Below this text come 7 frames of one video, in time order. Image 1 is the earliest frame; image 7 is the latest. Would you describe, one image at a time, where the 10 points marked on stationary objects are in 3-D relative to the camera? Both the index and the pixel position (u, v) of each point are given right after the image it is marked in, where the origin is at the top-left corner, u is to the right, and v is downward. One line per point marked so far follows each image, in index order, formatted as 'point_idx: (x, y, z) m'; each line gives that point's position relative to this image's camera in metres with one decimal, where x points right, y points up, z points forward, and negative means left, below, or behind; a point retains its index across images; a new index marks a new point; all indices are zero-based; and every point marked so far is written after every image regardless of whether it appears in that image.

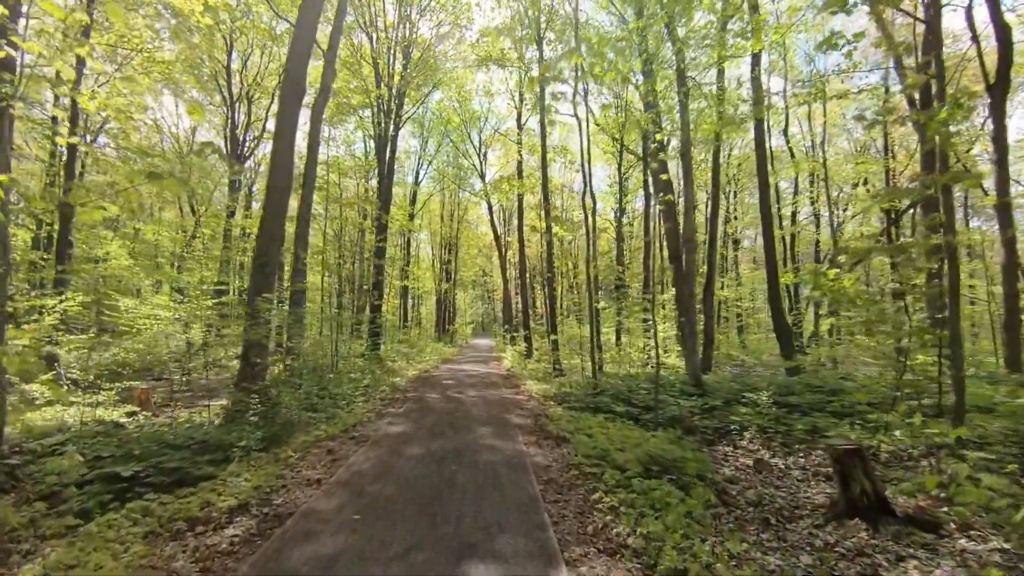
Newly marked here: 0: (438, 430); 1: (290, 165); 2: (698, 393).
0: (-0.8, -1.6, +6.0) m
1: (-3.5, +1.9, +8.4) m
2: (+2.9, -1.6, +8.3) m
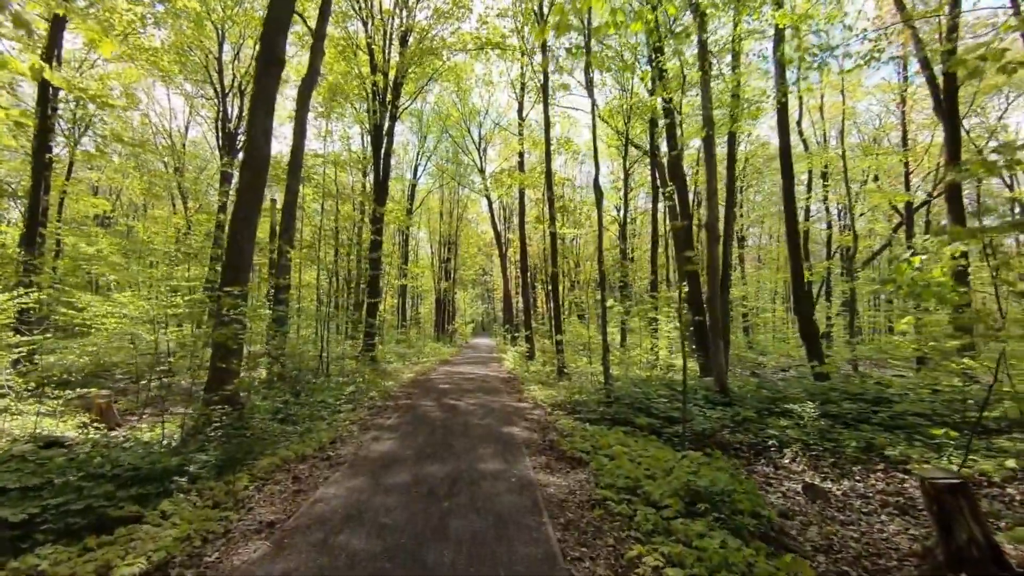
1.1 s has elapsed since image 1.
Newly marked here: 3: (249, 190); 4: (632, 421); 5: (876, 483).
0: (-0.8, -1.5, +5.1) m
1: (-3.4, +2.0, +7.5) m
2: (+2.9, -1.6, +7.4) m
3: (-3.6, +1.3, +7.3) m
4: (+1.4, -1.6, +6.3) m
5: (+3.3, -1.8, +4.9) m
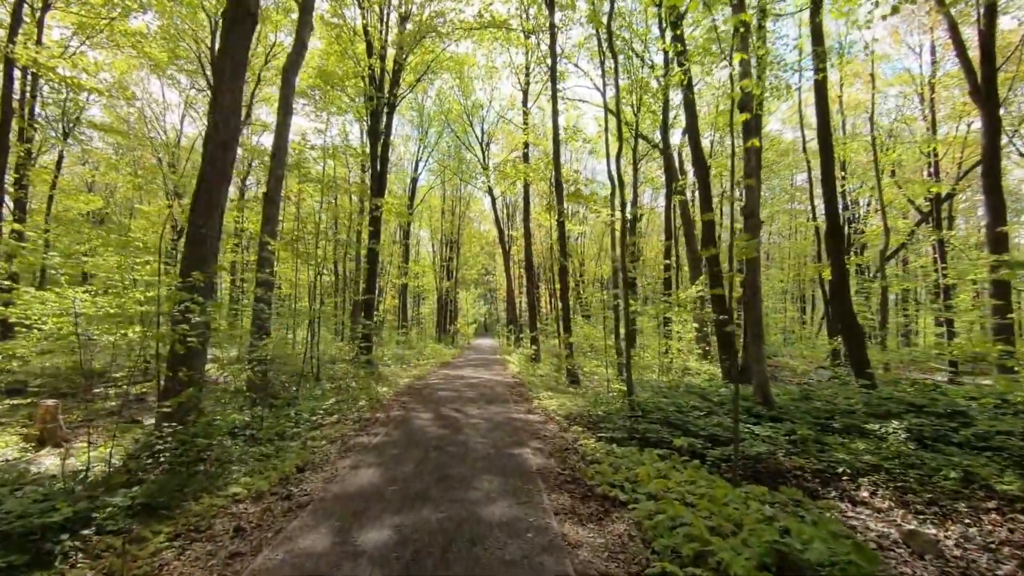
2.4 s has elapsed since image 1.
0: (-0.7, -1.5, +4.0) m
1: (-3.3, +2.1, +6.4) m
2: (+3.0, -1.5, +6.3) m
3: (-3.5, +1.4, +6.3) m
4: (+1.5, -1.5, +5.2) m
5: (+3.4, -1.7, +3.8) m
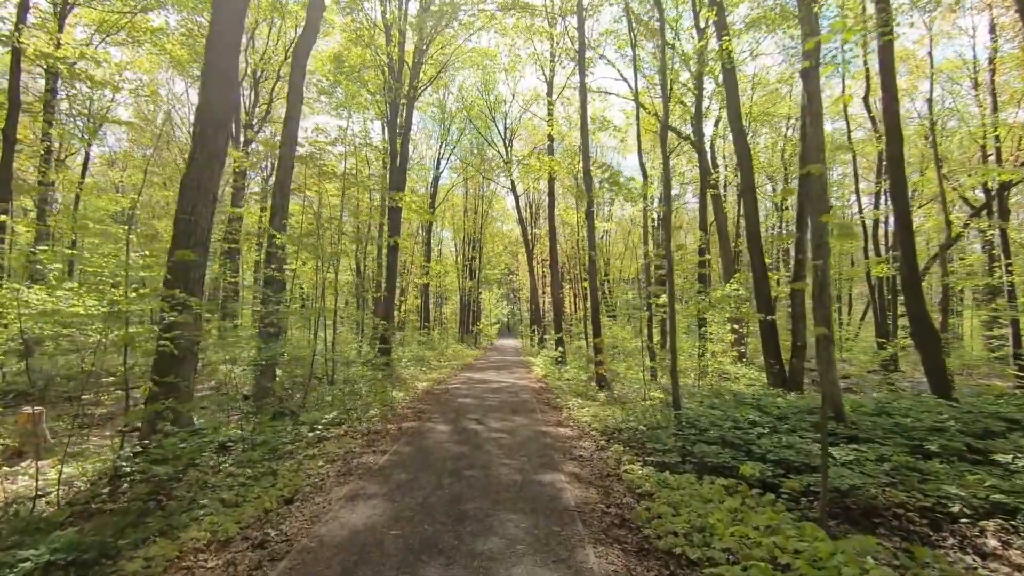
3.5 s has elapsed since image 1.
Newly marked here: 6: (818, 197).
0: (-0.5, -1.4, +3.2) m
1: (-3.0, +2.1, +5.7) m
2: (+3.3, -1.4, +5.3) m
3: (-3.2, +1.5, +5.6) m
4: (+1.8, -1.4, +4.3) m
5: (+3.6, -1.6, +2.8) m
6: (+3.4, +1.0, +5.9) m
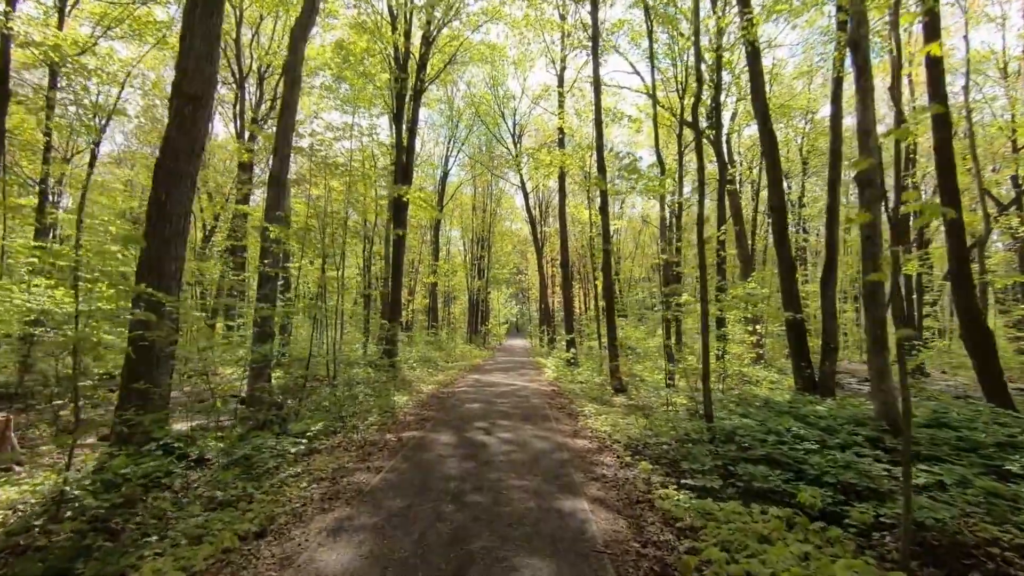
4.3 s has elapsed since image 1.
0: (-0.4, -1.4, +2.6) m
1: (-2.9, +2.2, +5.1) m
2: (+3.4, -1.4, +4.6) m
3: (-3.1, +1.5, +5.0) m
4: (+1.8, -1.4, +3.6) m
5: (+3.7, -1.6, +2.1) m
6: (+3.5, +1.0, +5.3) m
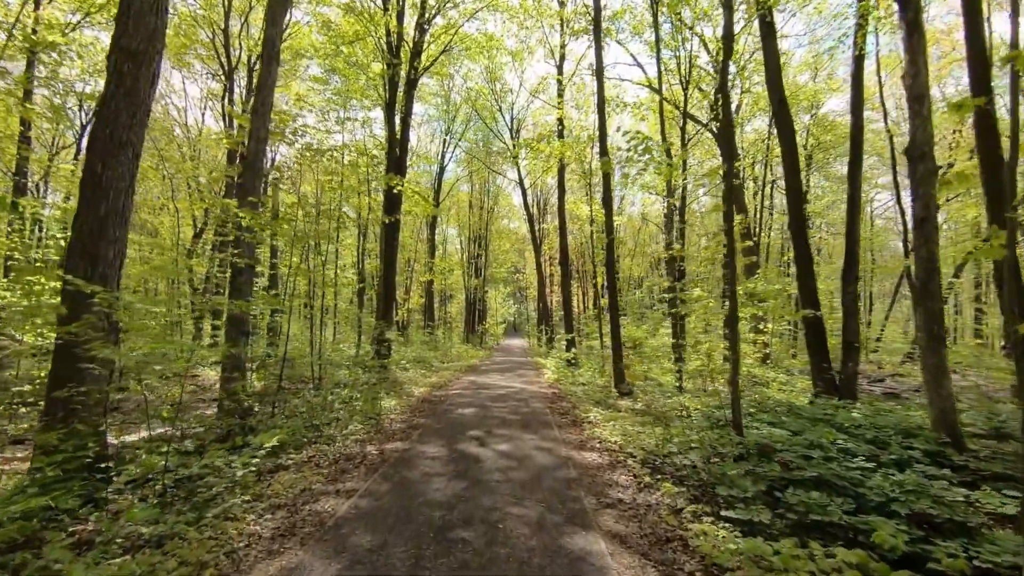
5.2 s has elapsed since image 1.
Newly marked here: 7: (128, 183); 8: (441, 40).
0: (-0.4, -1.3, +1.9) m
1: (-2.9, +2.2, +4.4) m
2: (+3.4, -1.3, +3.9) m
3: (-3.1, +1.6, +4.3) m
4: (+1.8, -1.3, +2.9) m
5: (+3.7, -1.5, +1.4) m
6: (+3.5, +1.1, +4.6) m
7: (-3.1, +0.8, +4.3) m
8: (-2.5, +9.0, +19.0) m
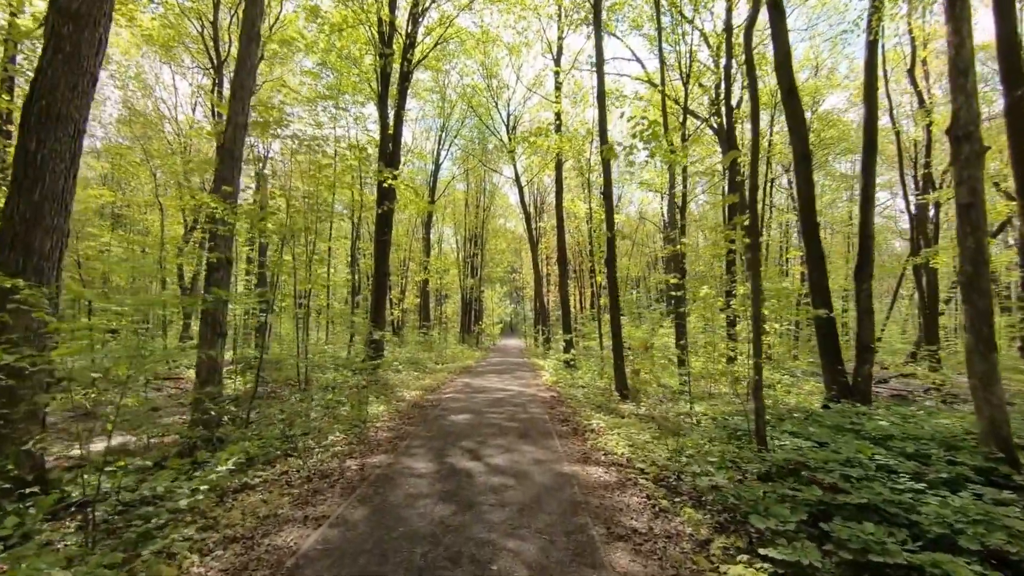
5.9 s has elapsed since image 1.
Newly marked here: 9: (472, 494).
0: (-0.4, -1.3, +1.4) m
1: (-3.0, +2.3, +3.9) m
2: (+3.4, -1.3, +3.4) m
3: (-3.1, +1.6, +3.7) m
4: (+1.8, -1.3, +2.4) m
5: (+3.6, -1.5, +0.9) m
6: (+3.5, +1.2, +4.1) m
7: (-3.1, +0.9, +3.8) m
8: (-2.6, +9.0, +18.5) m
9: (-0.3, -1.4, +3.7) m
